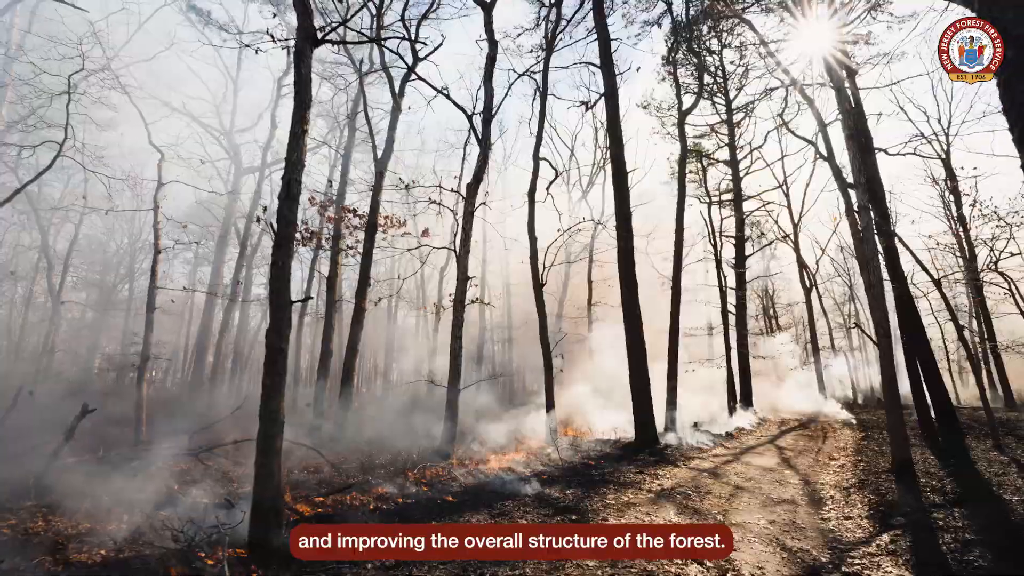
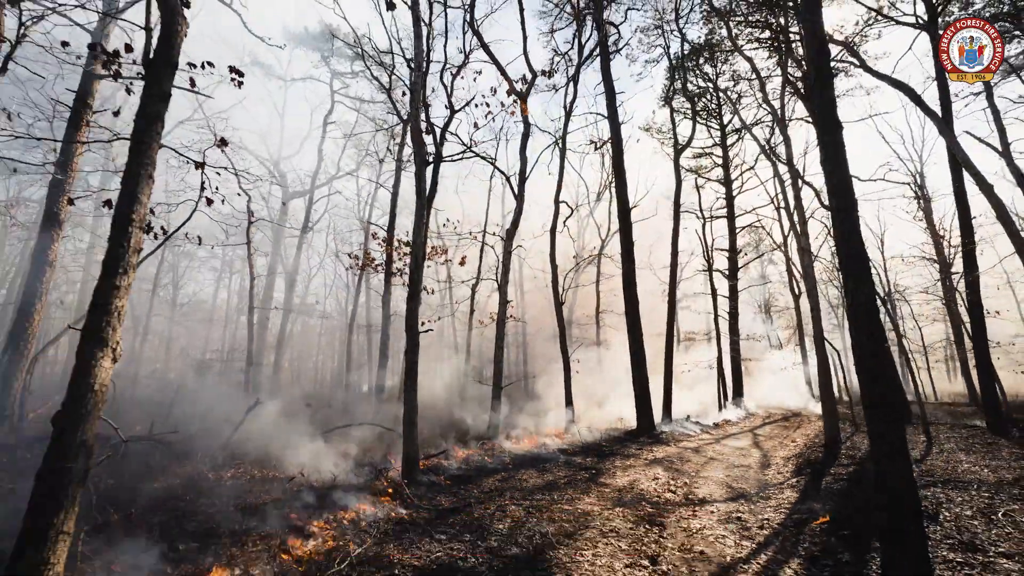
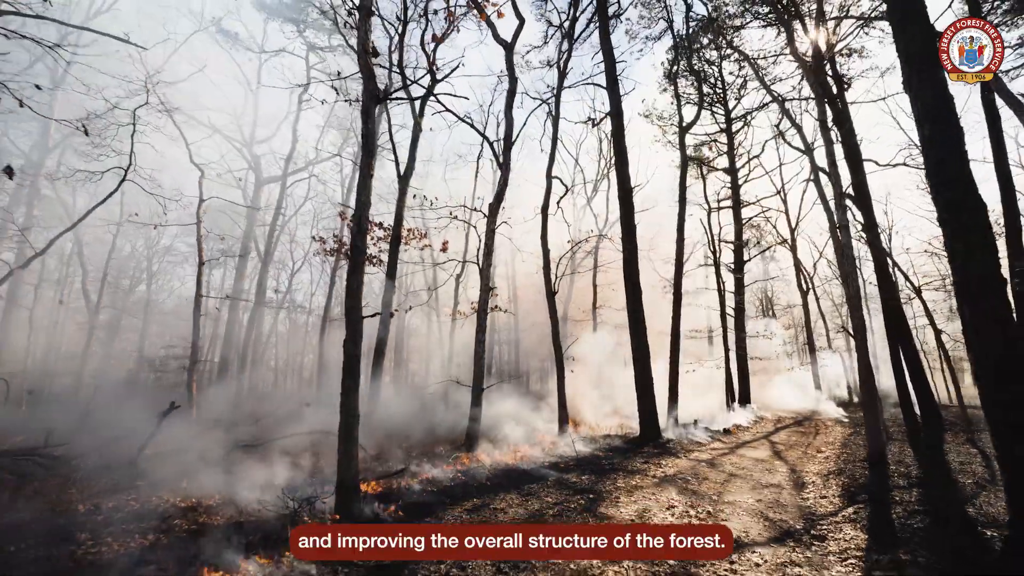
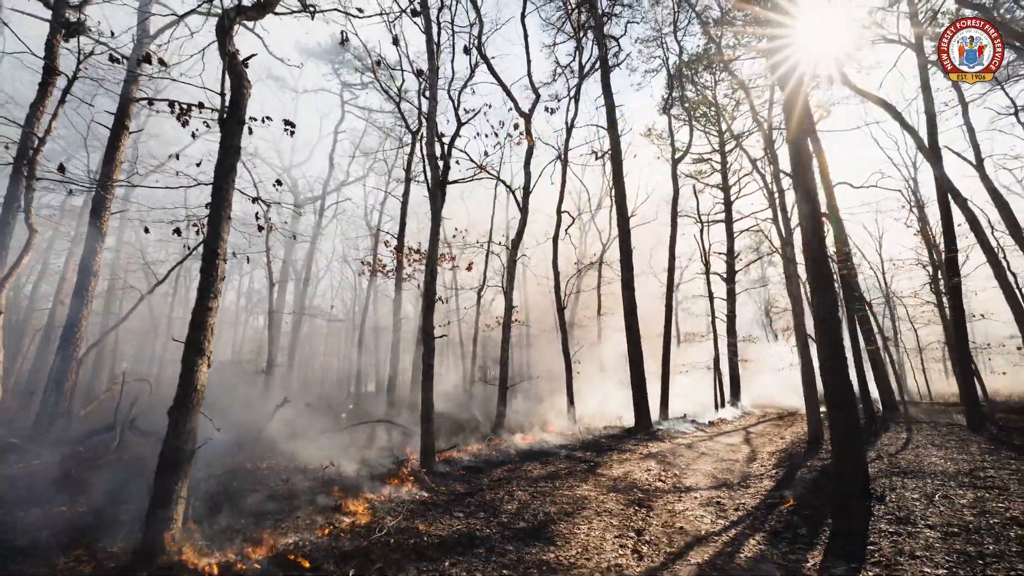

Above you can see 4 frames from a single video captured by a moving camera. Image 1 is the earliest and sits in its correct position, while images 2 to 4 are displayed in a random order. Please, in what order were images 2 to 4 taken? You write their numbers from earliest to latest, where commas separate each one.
3, 2, 4
